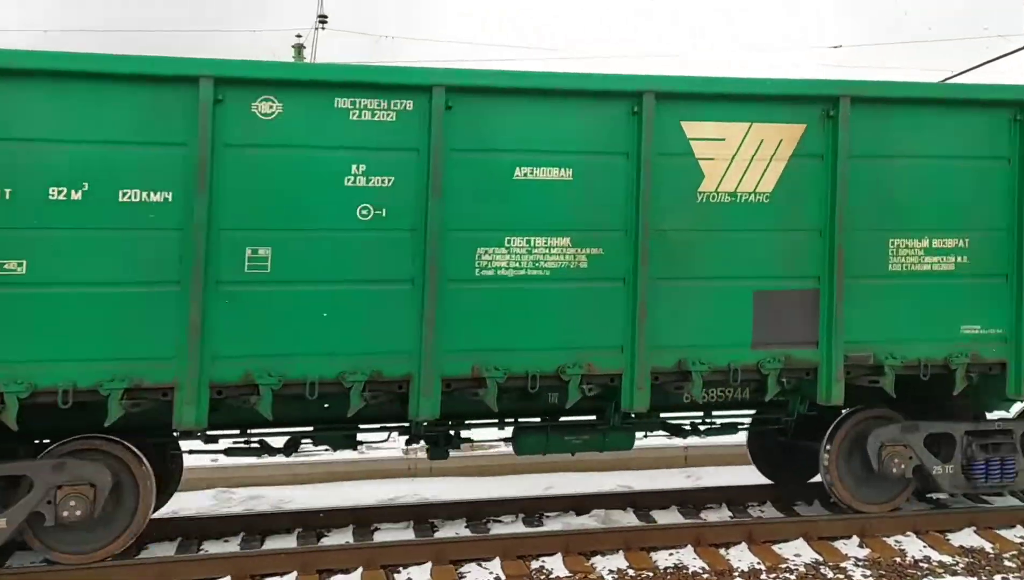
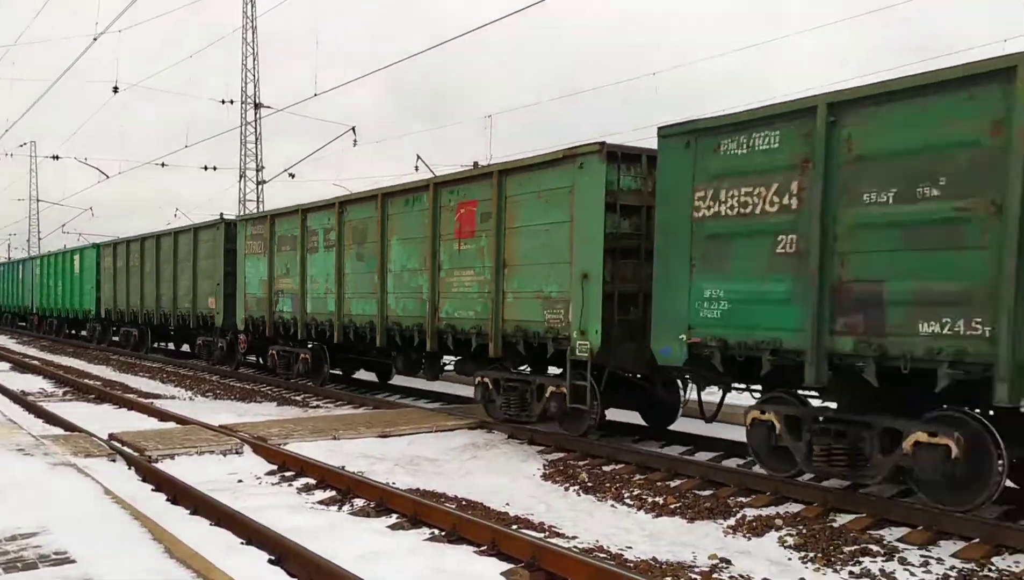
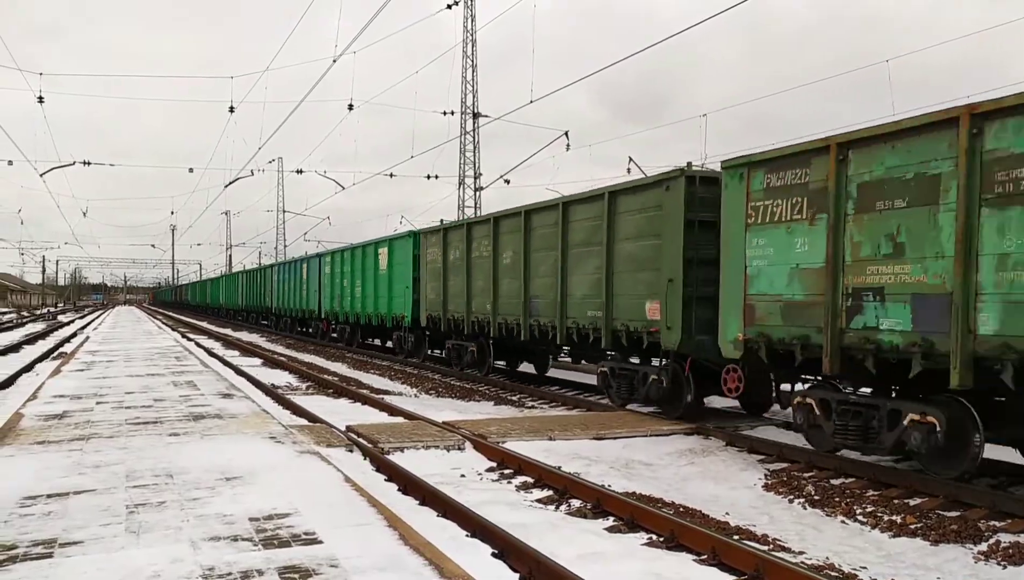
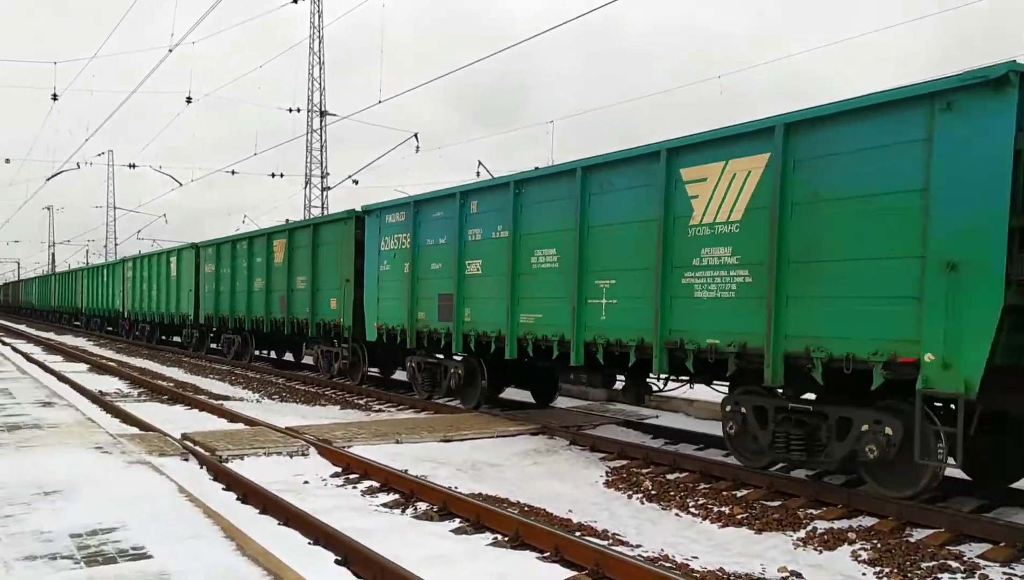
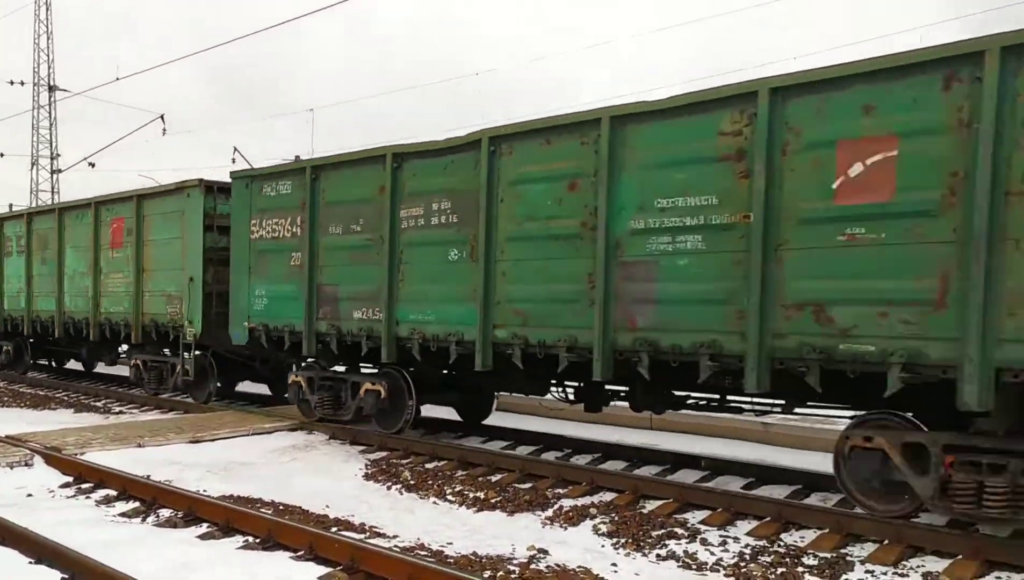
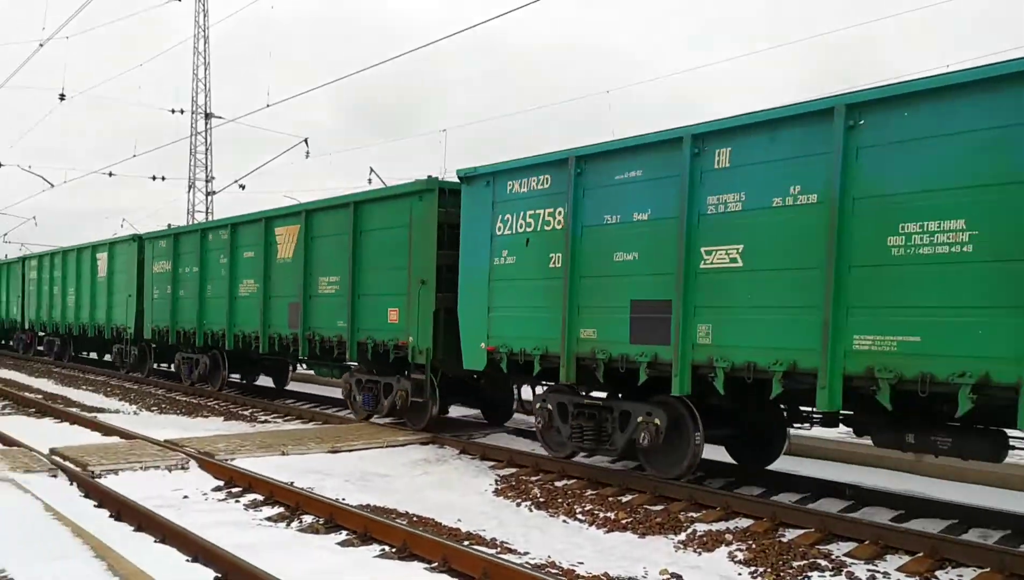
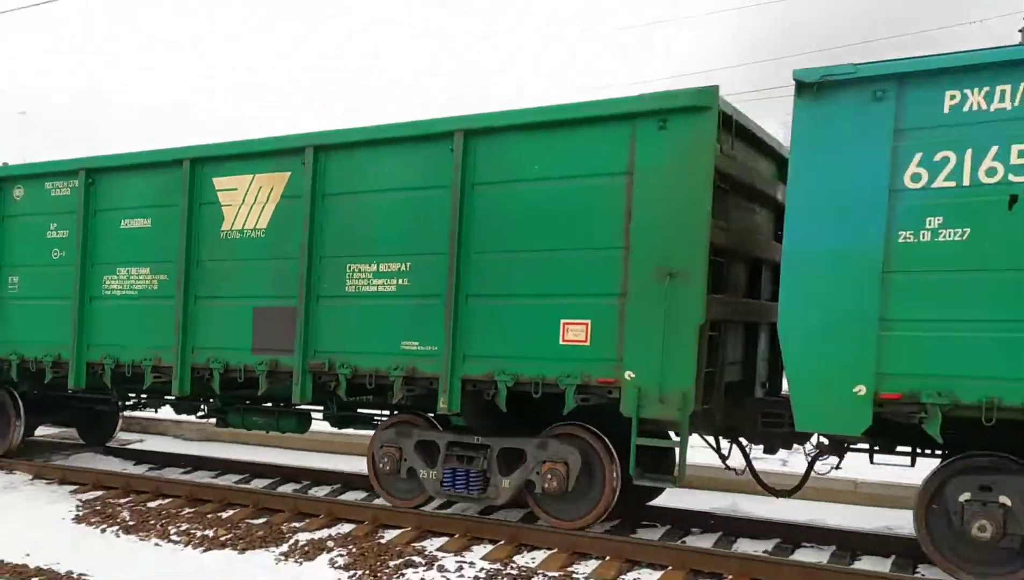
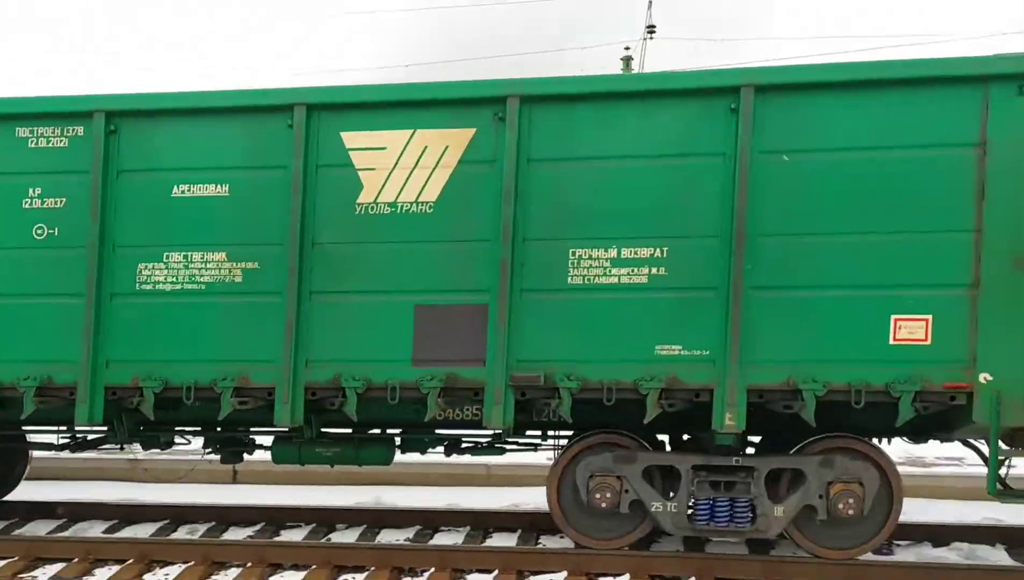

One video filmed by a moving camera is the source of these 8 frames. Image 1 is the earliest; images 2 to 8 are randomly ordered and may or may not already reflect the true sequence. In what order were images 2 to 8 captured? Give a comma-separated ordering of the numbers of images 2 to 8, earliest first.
8, 7, 6, 4, 3, 2, 5
